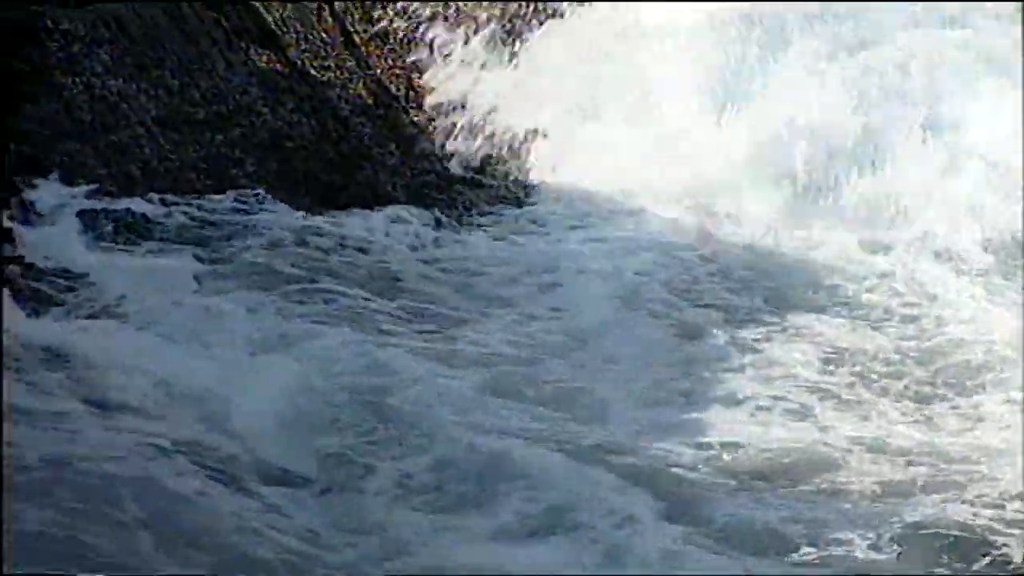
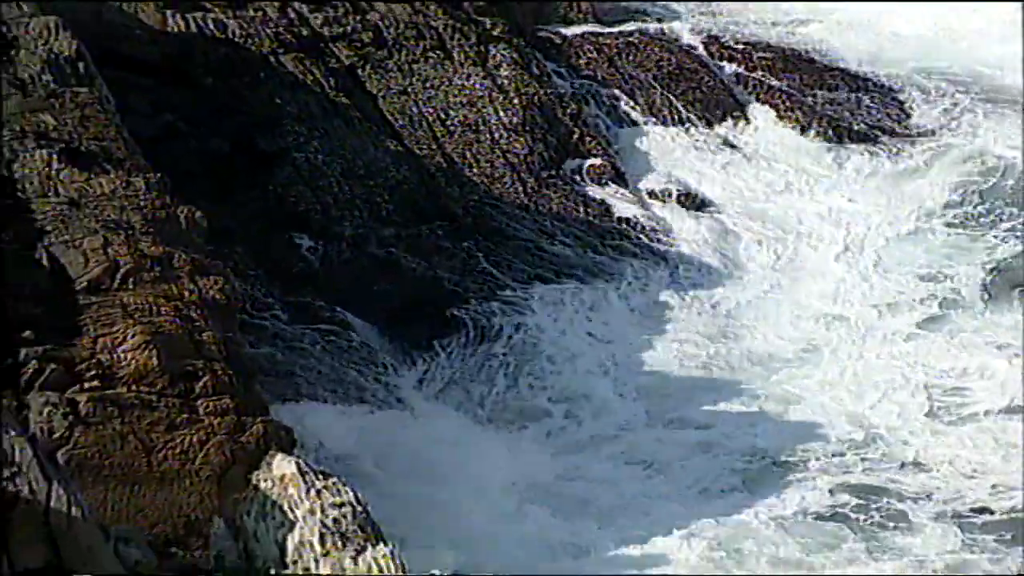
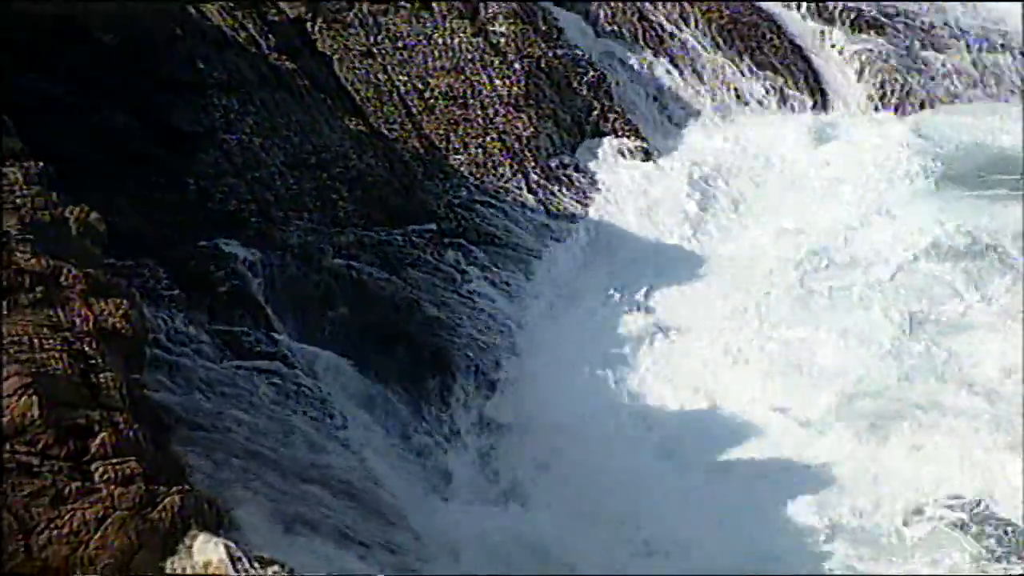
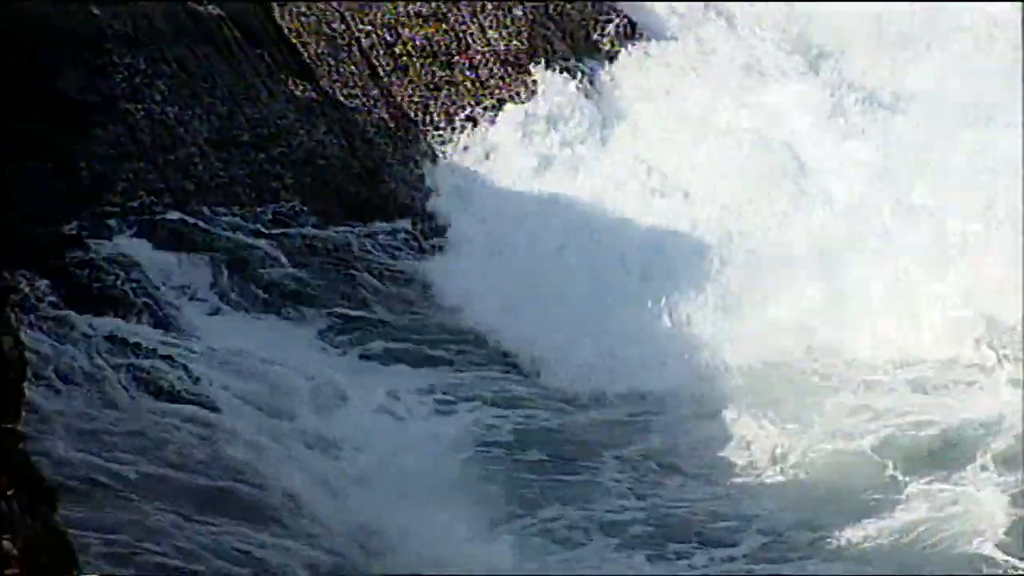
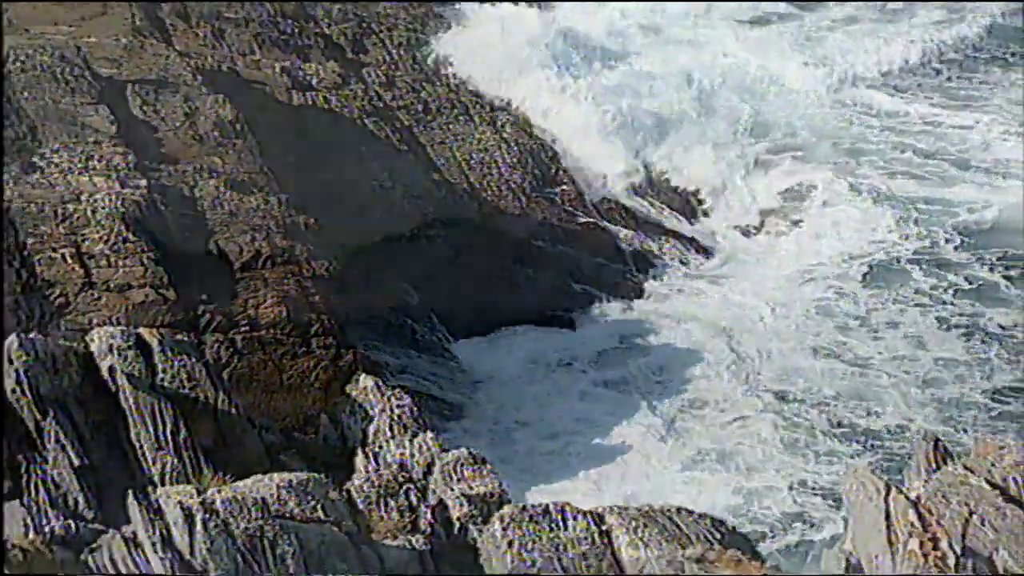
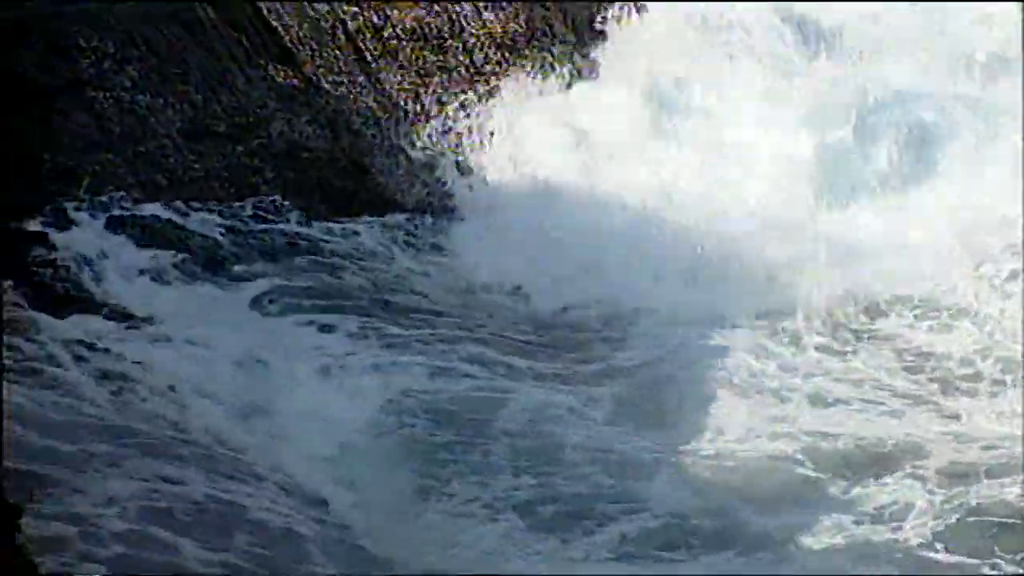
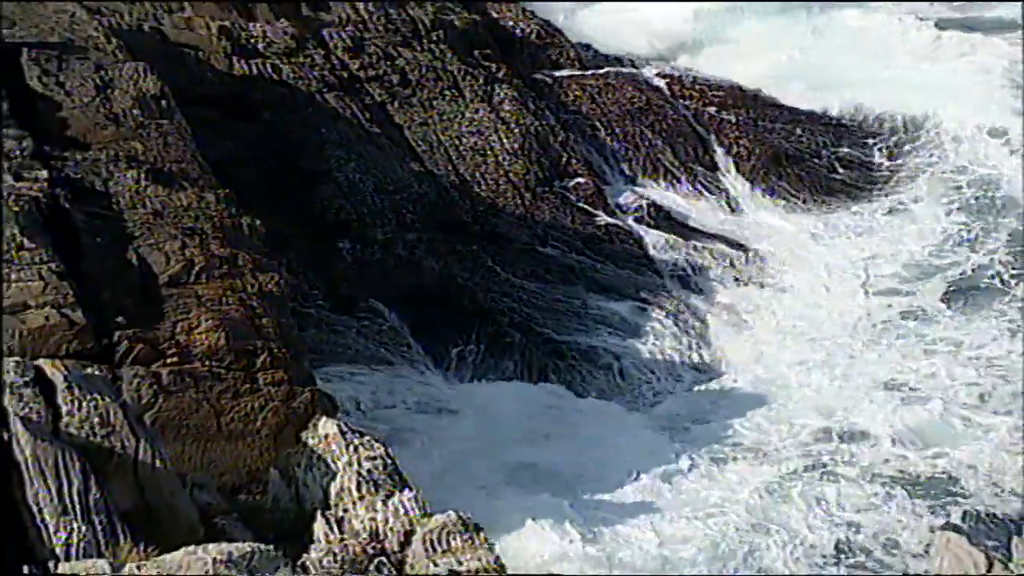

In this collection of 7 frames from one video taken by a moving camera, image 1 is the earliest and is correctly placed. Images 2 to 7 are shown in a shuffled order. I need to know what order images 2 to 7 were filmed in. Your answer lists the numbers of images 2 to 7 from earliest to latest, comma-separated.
6, 4, 3, 2, 7, 5
